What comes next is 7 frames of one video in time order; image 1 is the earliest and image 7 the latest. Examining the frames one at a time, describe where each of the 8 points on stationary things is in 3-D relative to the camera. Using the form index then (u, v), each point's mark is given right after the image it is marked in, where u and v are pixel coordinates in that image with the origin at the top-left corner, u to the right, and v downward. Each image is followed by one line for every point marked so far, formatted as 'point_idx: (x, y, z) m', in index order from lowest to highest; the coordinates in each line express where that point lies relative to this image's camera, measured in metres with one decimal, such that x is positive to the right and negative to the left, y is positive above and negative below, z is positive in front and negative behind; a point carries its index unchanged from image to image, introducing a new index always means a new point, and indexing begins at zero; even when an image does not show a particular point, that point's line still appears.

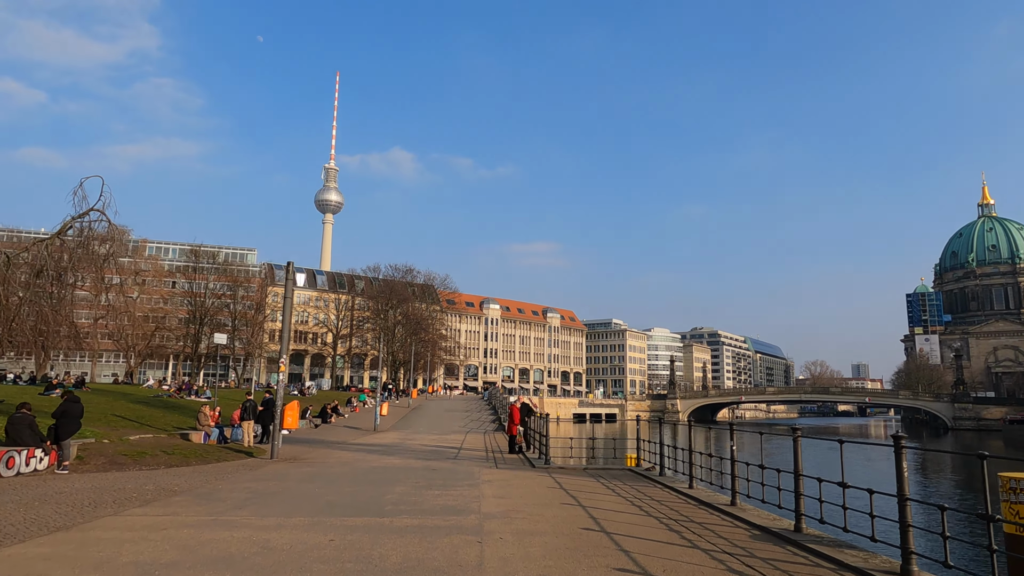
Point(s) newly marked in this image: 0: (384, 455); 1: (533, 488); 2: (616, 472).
0: (-3.4, -4.4, +17.3) m
1: (+0.4, -3.3, +10.7) m
2: (+2.2, -3.9, +13.9) m
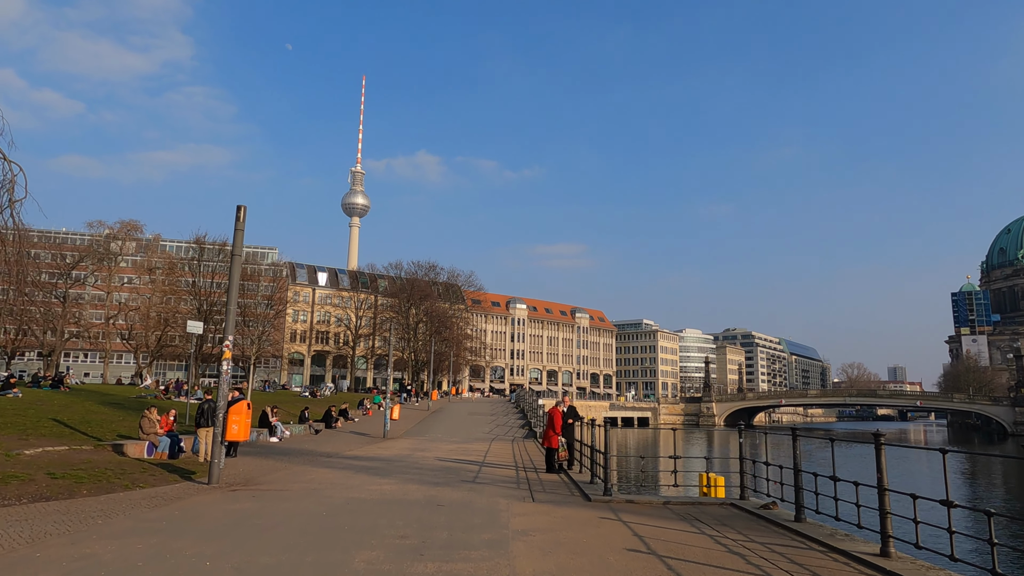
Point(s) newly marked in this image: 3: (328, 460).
0: (-2.6, -3.6, +12.8) m
1: (+0.9, -2.5, +6.1) m
2: (+2.8, -3.1, +9.2) m
3: (-4.3, -4.0, +15.5) m
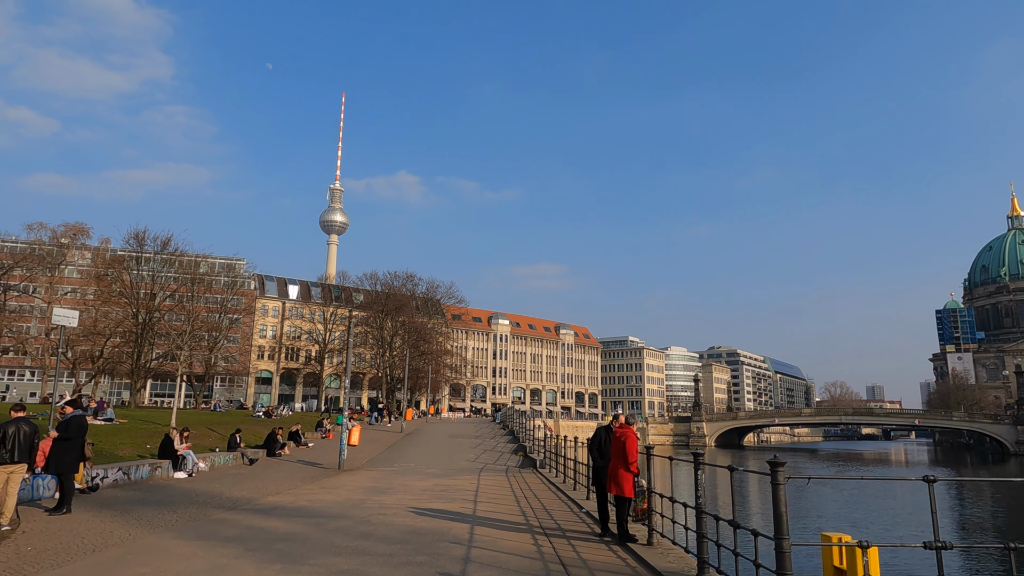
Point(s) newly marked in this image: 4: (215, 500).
0: (-2.4, -2.8, +6.9) m
1: (+1.3, -1.5, +0.3) m
2: (+3.2, -2.2, +3.5) m
3: (-4.2, -3.3, +9.6) m
4: (-5.3, -3.8, +11.9) m
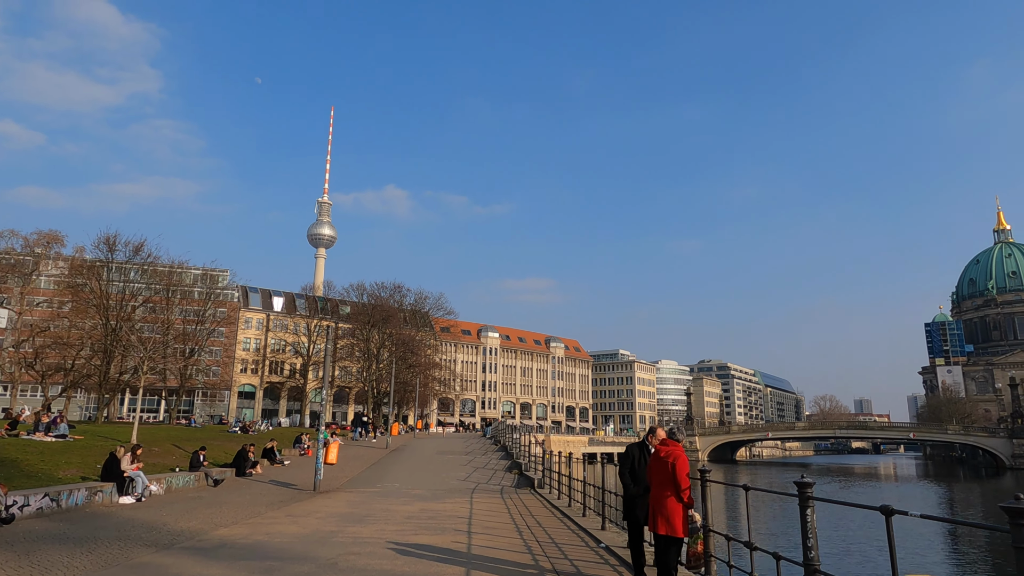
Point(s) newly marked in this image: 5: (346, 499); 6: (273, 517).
0: (-2.3, -2.5, +4.9) m
1: (+1.5, -1.0, -1.6) m
2: (+3.3, -1.8, +1.6) m
3: (-4.1, -3.1, +7.5) m
4: (-5.3, -3.6, +9.8) m
5: (-4.0, -5.0, +15.8) m
6: (-4.3, -4.1, +11.9) m
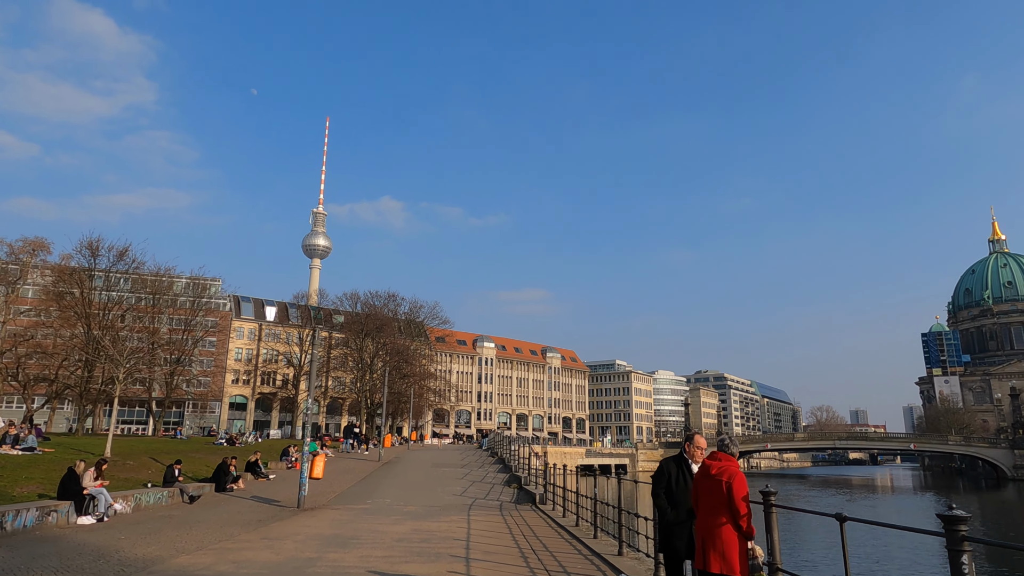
0: (-2.2, -2.3, +3.6) m
1: (+1.7, -0.7, -2.9) m
2: (+3.5, -1.6, +0.4) m
3: (-4.0, -2.9, +6.2) m
4: (-5.2, -3.5, +8.5) m
5: (-3.9, -5.0, +14.5) m
6: (-4.3, -4.1, +10.6) m
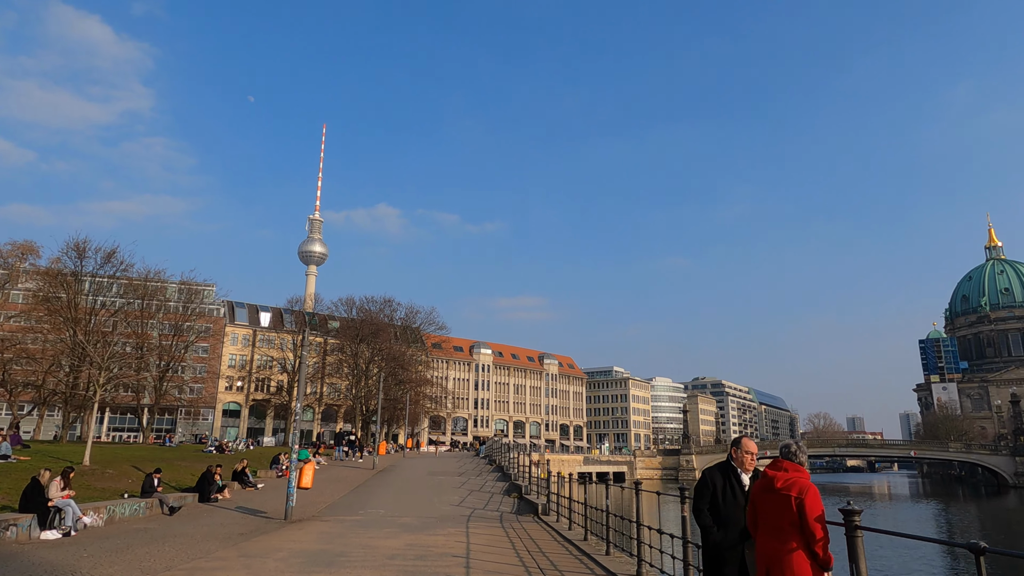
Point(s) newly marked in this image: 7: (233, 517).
0: (-2.1, -2.1, +2.6) m
1: (+1.8, -0.4, -3.8) m
2: (+3.6, -1.3, -0.6) m
3: (-3.9, -2.7, +5.2) m
4: (-5.2, -3.4, +7.5) m
5: (-3.9, -4.9, +13.4) m
6: (-4.2, -3.9, +9.6) m
7: (-6.6, -5.5, +15.8) m
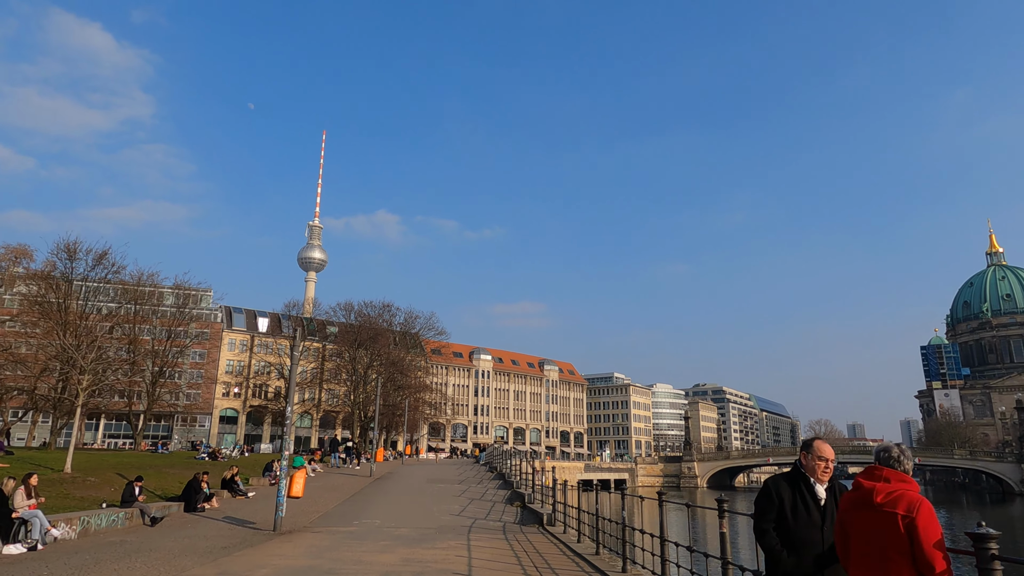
0: (-2.0, -1.9, +1.6) m
1: (+1.9, -0.2, -4.7) m
2: (+3.7, -1.1, -1.5) m
3: (-3.8, -2.5, +4.2) m
4: (-5.1, -3.2, +6.5) m
5: (-3.8, -4.8, +12.5) m
6: (-4.1, -3.8, +8.6) m
7: (-6.5, -5.4, +14.8) m
